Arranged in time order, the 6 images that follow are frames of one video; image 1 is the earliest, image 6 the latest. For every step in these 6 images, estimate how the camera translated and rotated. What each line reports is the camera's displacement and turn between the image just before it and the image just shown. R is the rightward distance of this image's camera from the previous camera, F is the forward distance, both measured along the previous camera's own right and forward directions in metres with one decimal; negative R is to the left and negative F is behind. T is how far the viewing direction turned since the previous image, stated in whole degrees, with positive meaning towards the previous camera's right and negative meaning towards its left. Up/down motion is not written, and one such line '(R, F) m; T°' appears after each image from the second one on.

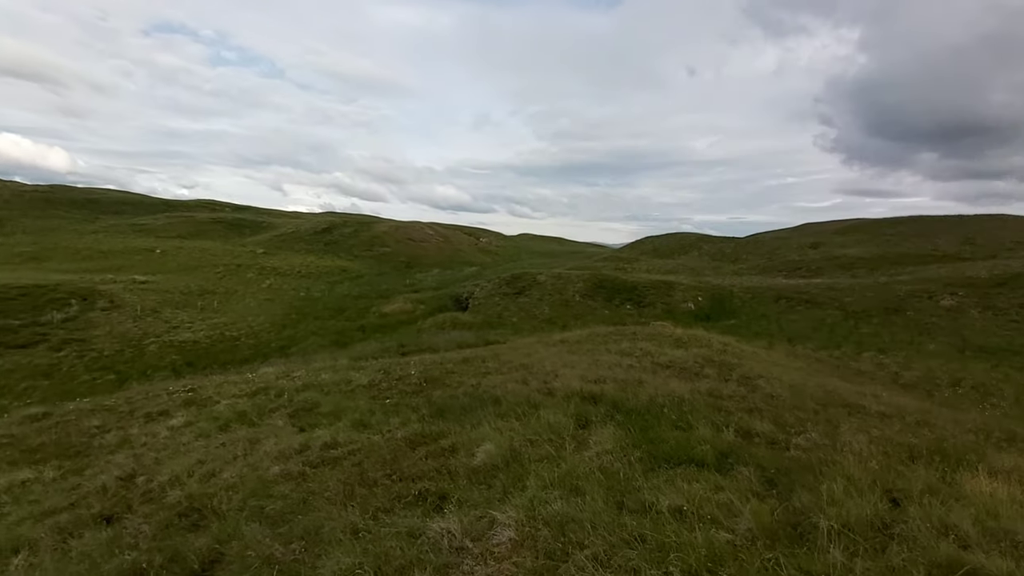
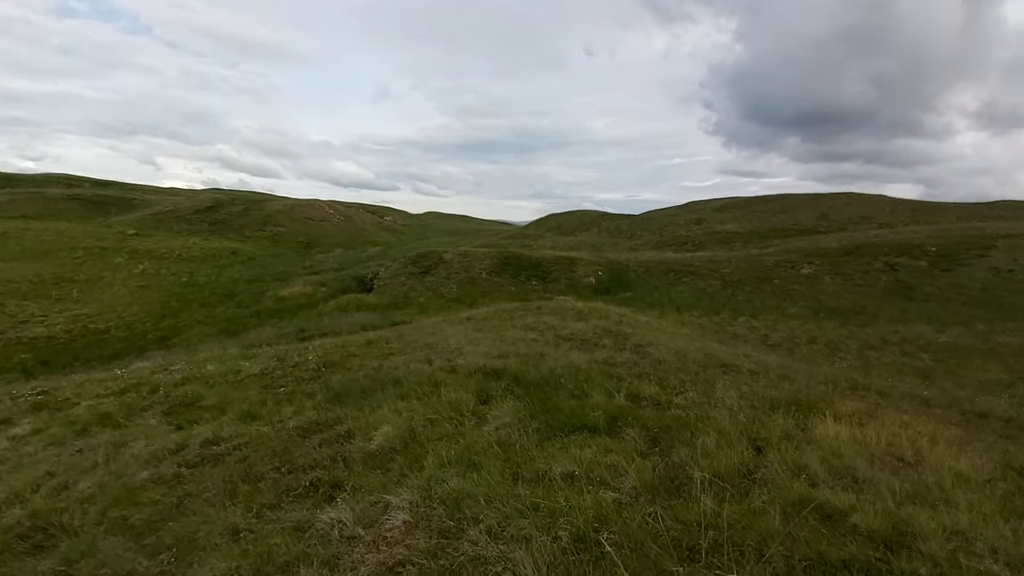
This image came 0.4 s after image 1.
(+0.2, +0.1) m; +10°
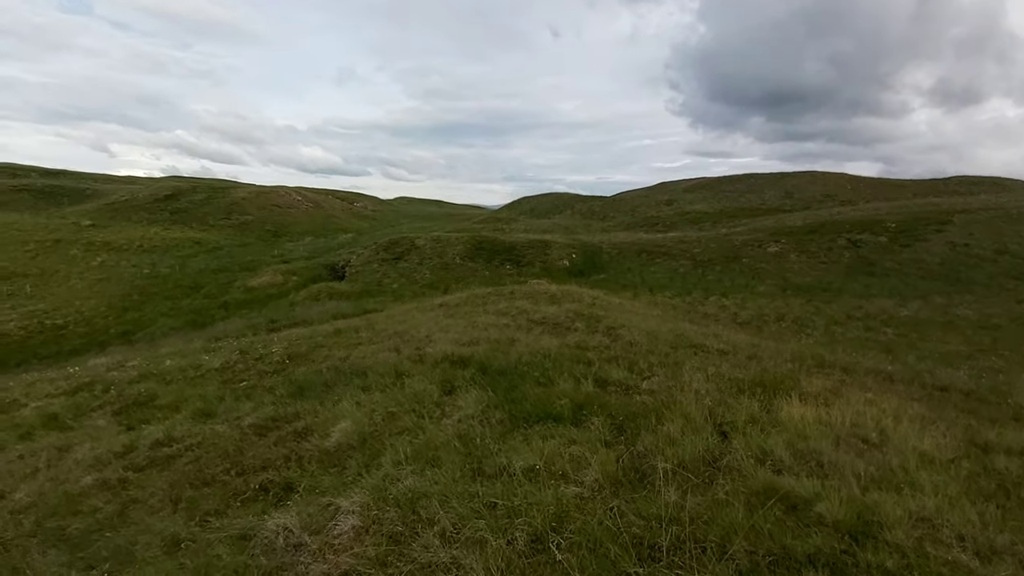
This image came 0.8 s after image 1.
(+0.2, +0.3) m; +3°
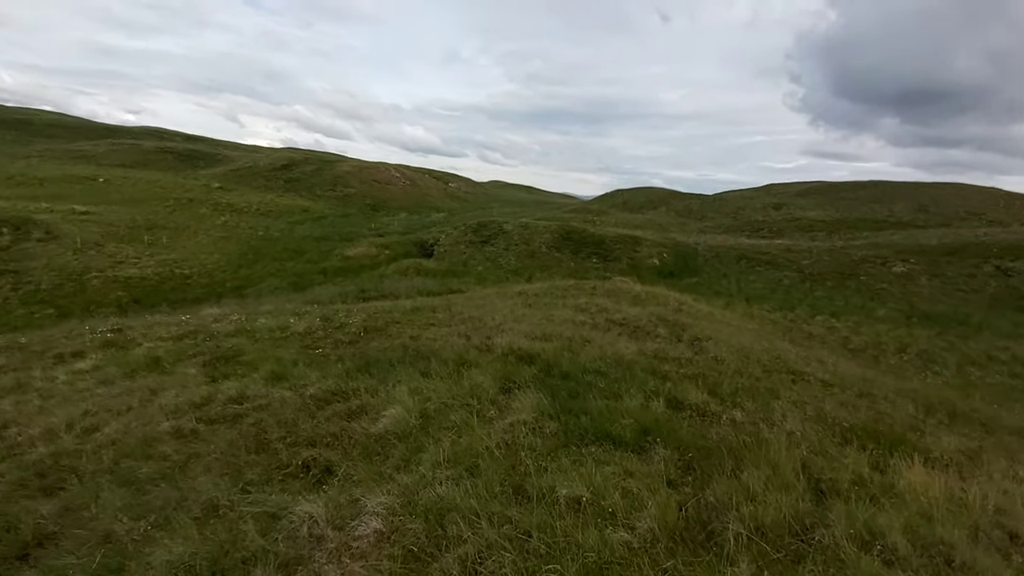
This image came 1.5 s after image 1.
(+0.2, +0.6) m; -10°
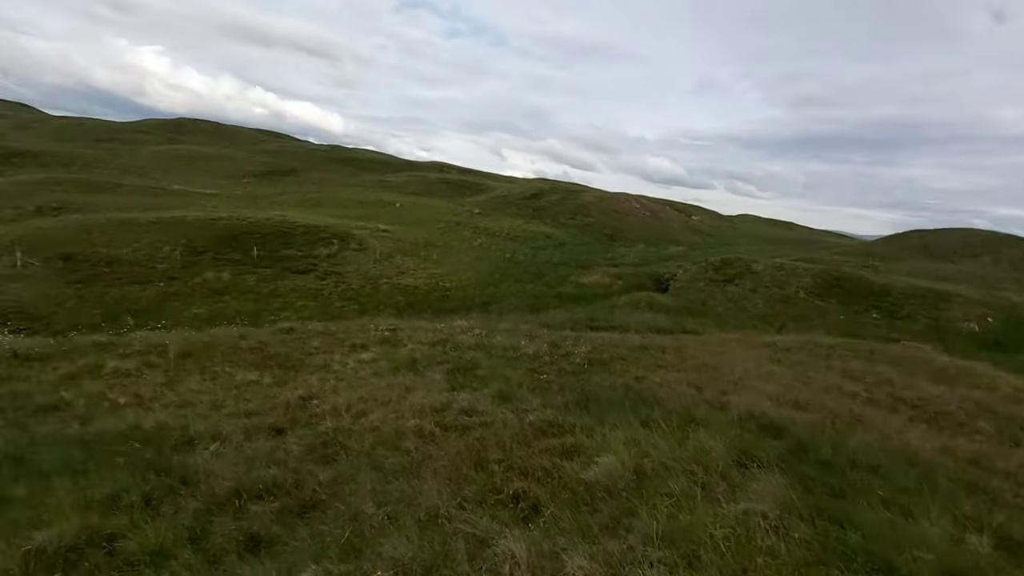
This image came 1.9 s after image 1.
(-0.1, +0.4) m; -26°
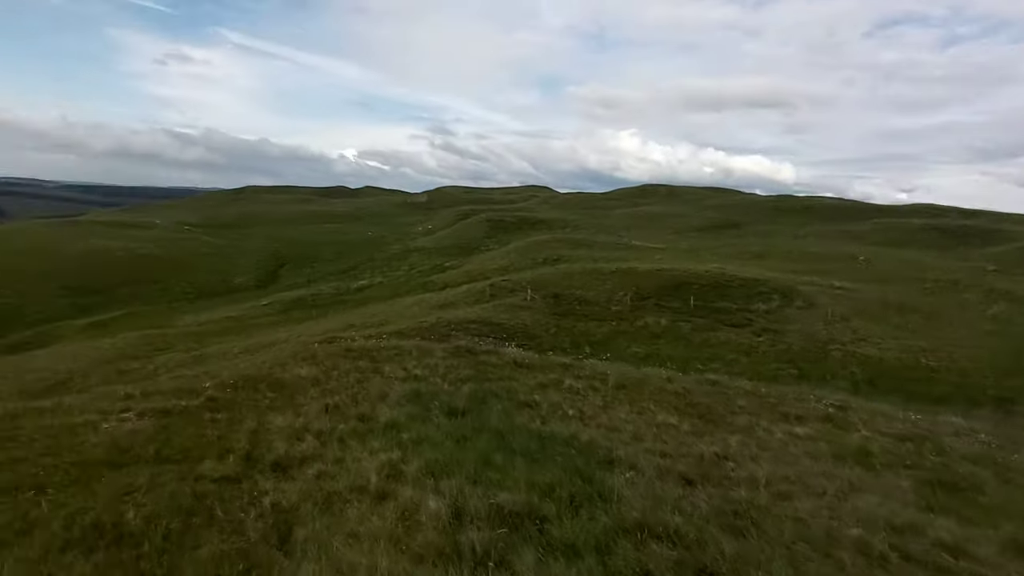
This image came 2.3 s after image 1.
(+0.1, +0.6) m; -48°
